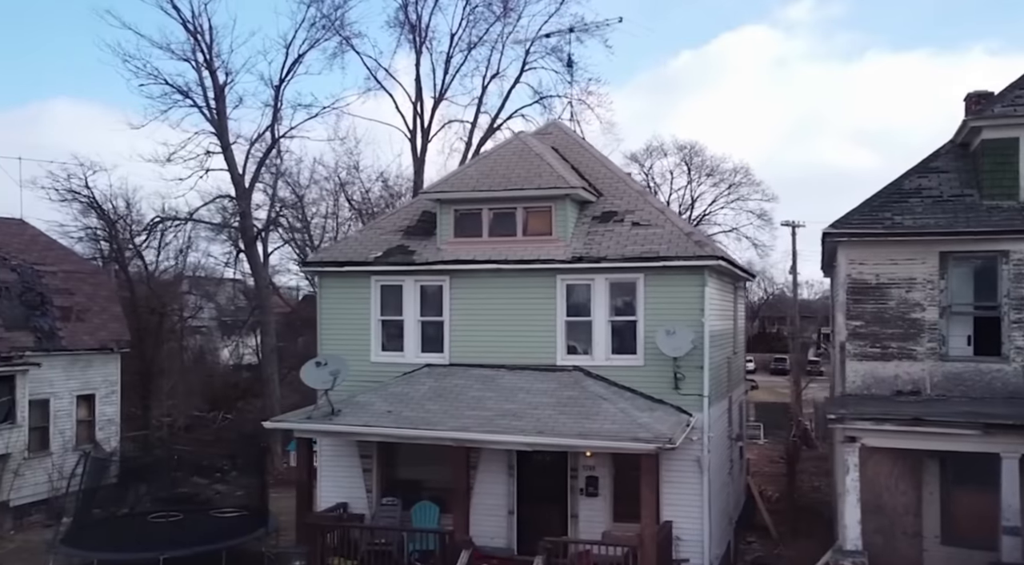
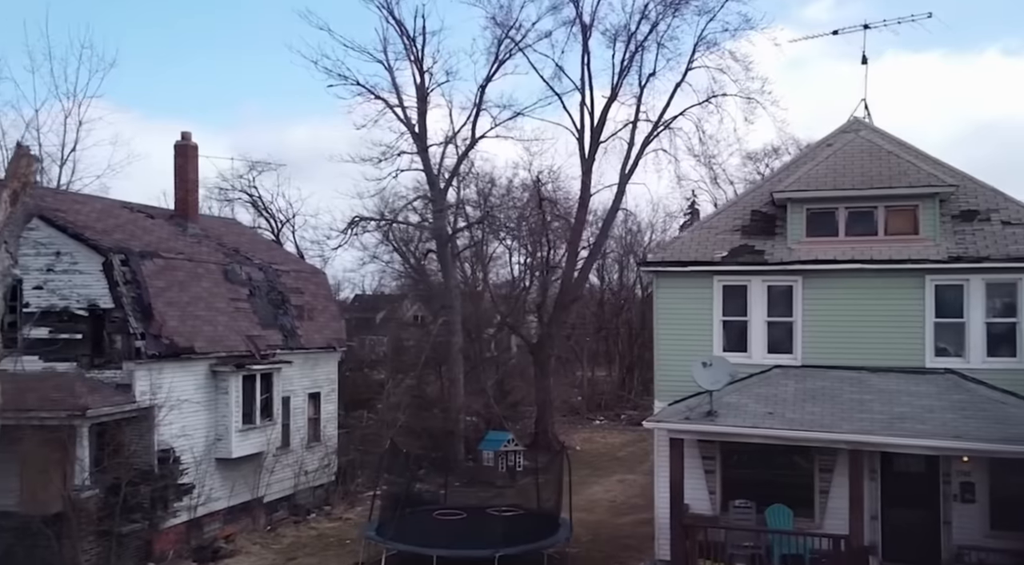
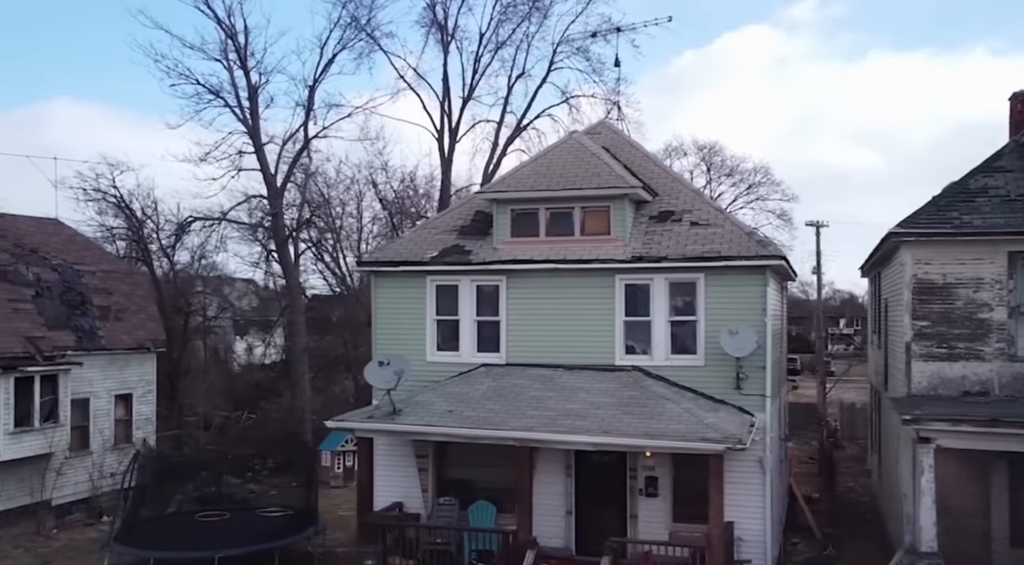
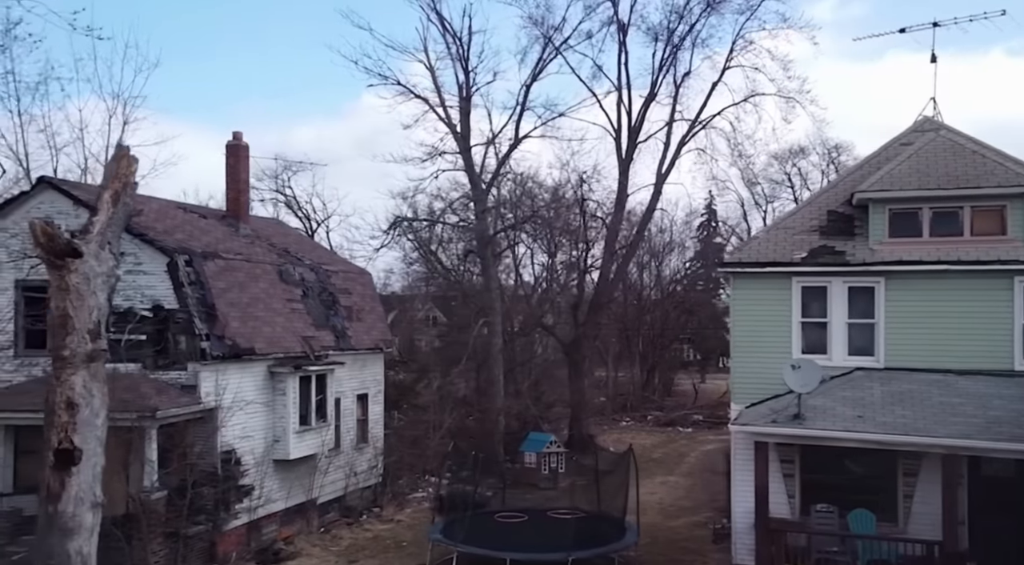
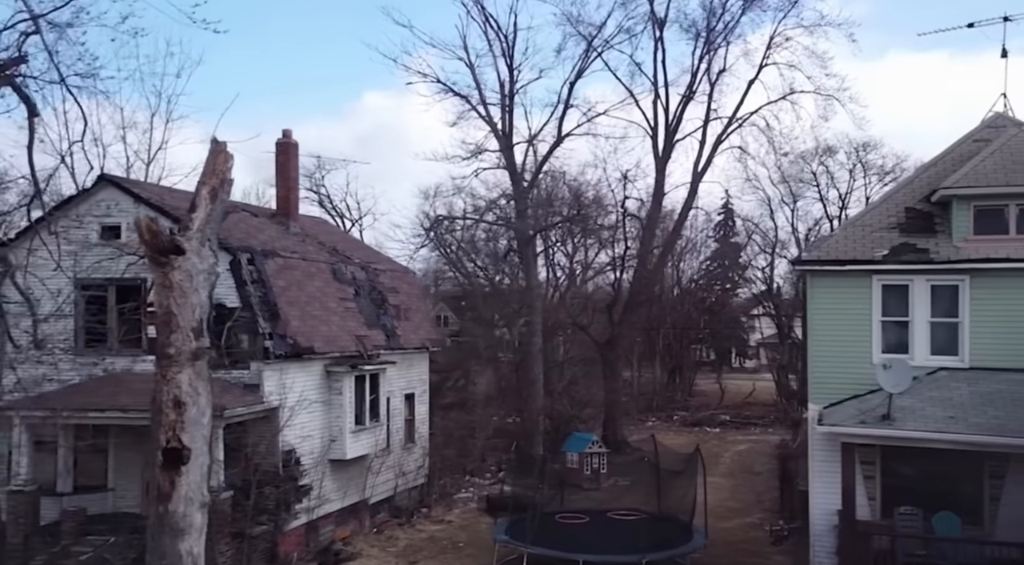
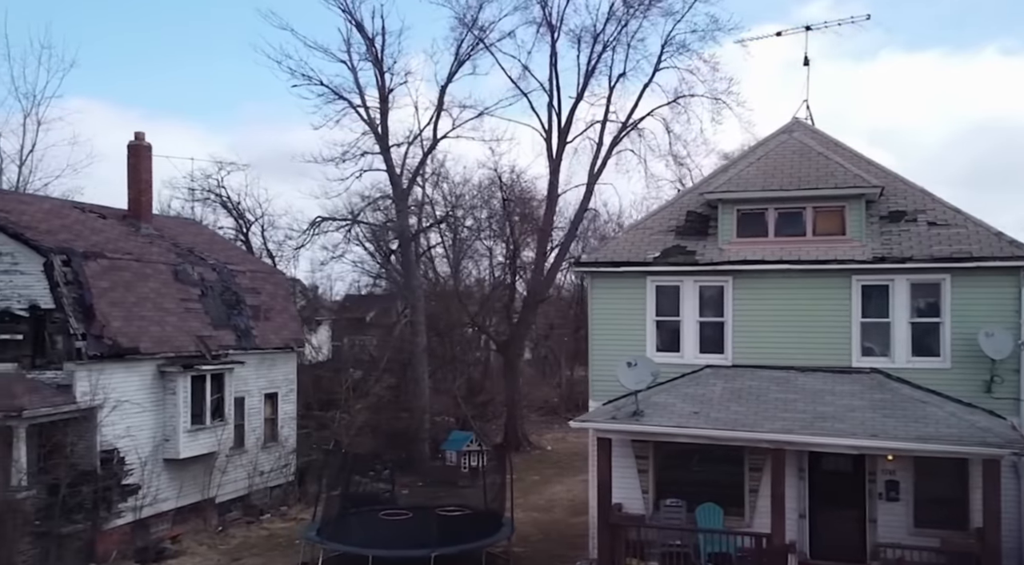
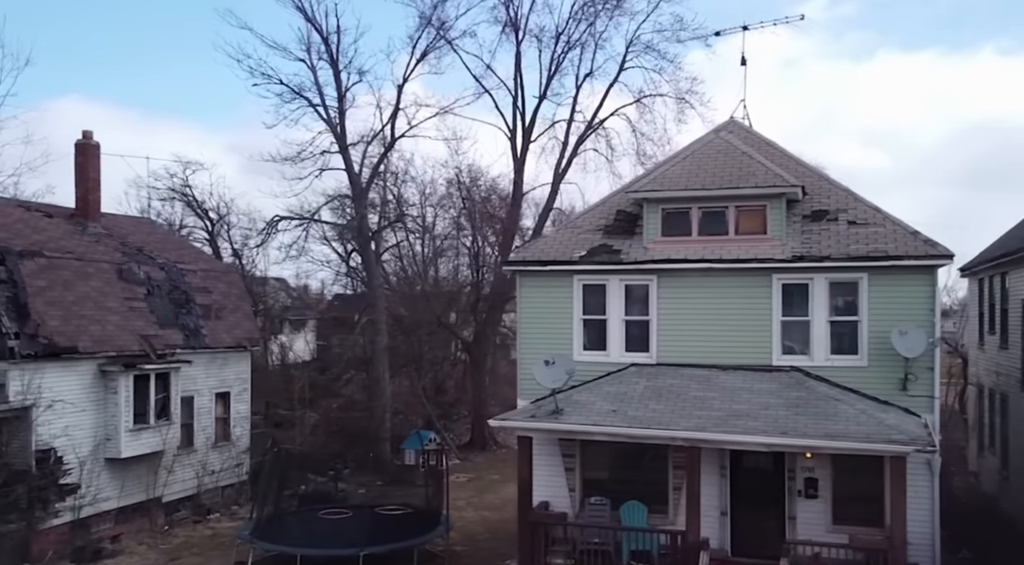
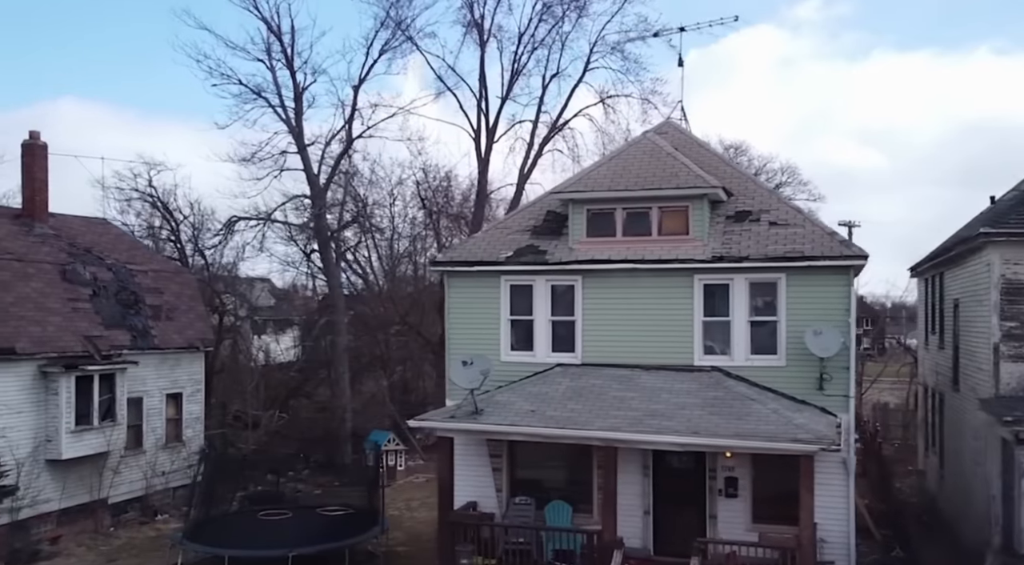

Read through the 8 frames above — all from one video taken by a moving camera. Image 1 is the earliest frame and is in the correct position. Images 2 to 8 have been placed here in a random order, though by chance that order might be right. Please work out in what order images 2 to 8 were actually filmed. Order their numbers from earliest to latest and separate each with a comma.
3, 8, 7, 6, 2, 4, 5
